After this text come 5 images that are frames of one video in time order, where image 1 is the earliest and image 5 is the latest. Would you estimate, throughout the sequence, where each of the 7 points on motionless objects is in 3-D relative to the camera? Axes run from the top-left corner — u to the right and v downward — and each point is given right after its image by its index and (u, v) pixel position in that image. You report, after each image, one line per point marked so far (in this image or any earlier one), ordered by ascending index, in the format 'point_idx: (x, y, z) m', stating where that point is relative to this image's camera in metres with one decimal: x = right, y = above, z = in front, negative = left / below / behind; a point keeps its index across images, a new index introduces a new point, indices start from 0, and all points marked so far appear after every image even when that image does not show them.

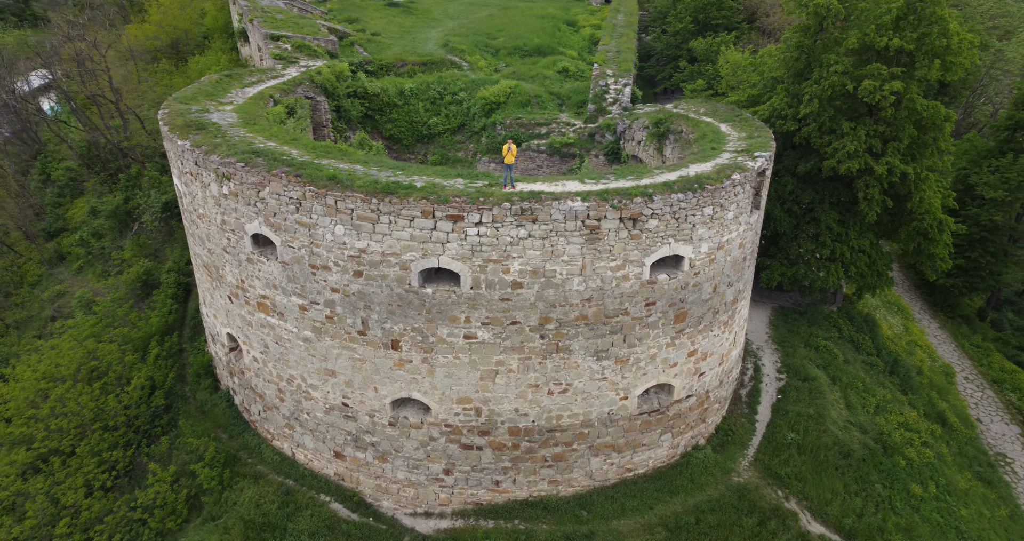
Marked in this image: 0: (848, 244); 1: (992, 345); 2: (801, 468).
0: (+6.0, +0.5, +11.3) m
1: (+12.5, -2.0, +16.8) m
2: (+4.0, -2.8, +8.9) m
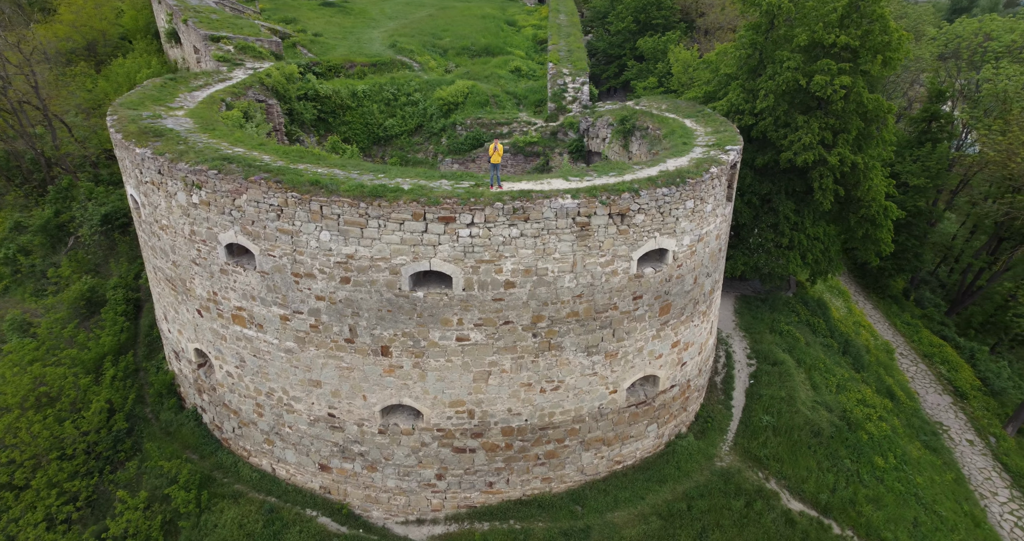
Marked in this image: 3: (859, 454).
0: (+5.4, +0.7, +11.8) m
1: (+11.5, -1.5, +18.0) m
2: (+3.9, -2.6, +9.2) m
3: (+5.4, -2.9, +9.9) m
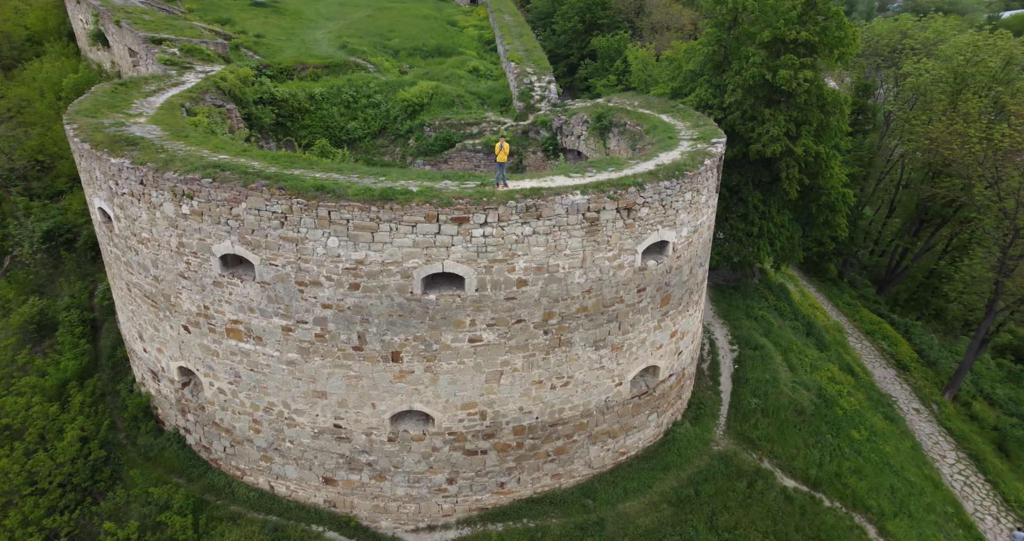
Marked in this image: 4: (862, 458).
0: (+5.0, +1.0, +12.3) m
1: (+10.5, -1.0, +19.0) m
2: (+3.9, -2.4, +9.6) m
3: (+5.4, -2.6, +10.5) m
4: (+5.6, -3.0, +10.2) m
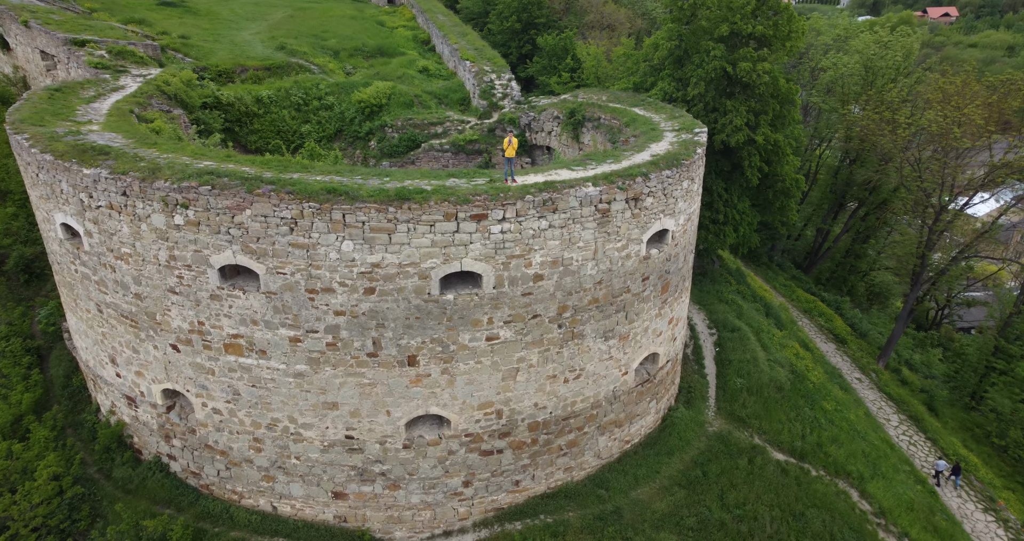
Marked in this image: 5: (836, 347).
0: (+4.5, +1.3, +12.8) m
1: (+9.3, -0.4, +20.2) m
2: (+3.8, -2.2, +10.0) m
3: (+5.2, -2.3, +11.0) m
4: (+5.5, -2.7, +10.8) m
5: (+8.5, -2.0, +16.4) m
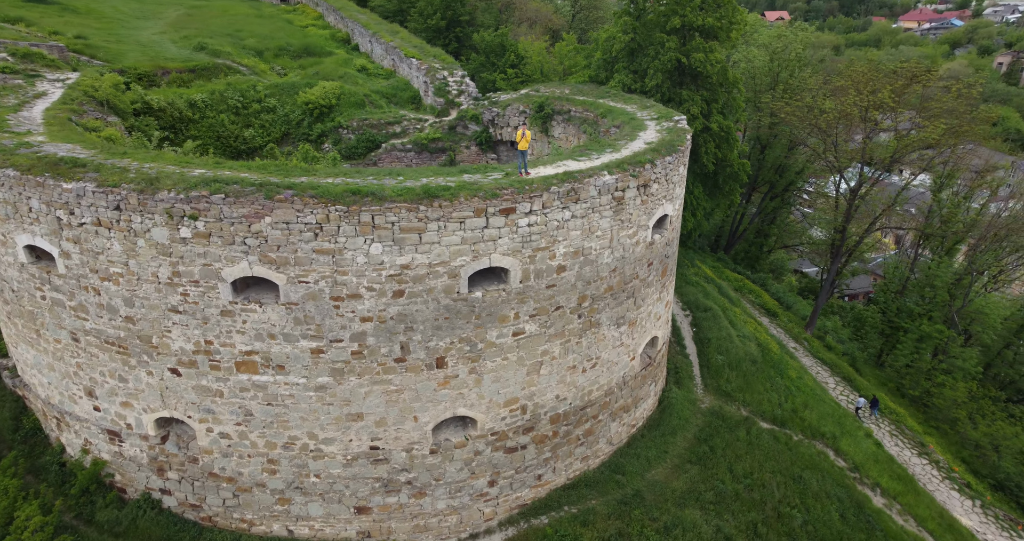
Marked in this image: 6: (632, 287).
0: (+3.7, +1.6, +13.4) m
1: (+7.6, +0.3, +21.3) m
2: (+3.7, -1.8, +10.5) m
3: (+5.0, -1.9, +11.7) m
4: (+5.4, -2.2, +11.6) m
5: (+7.5, -1.4, +17.5) m
6: (+1.5, -0.2, +7.8) m
